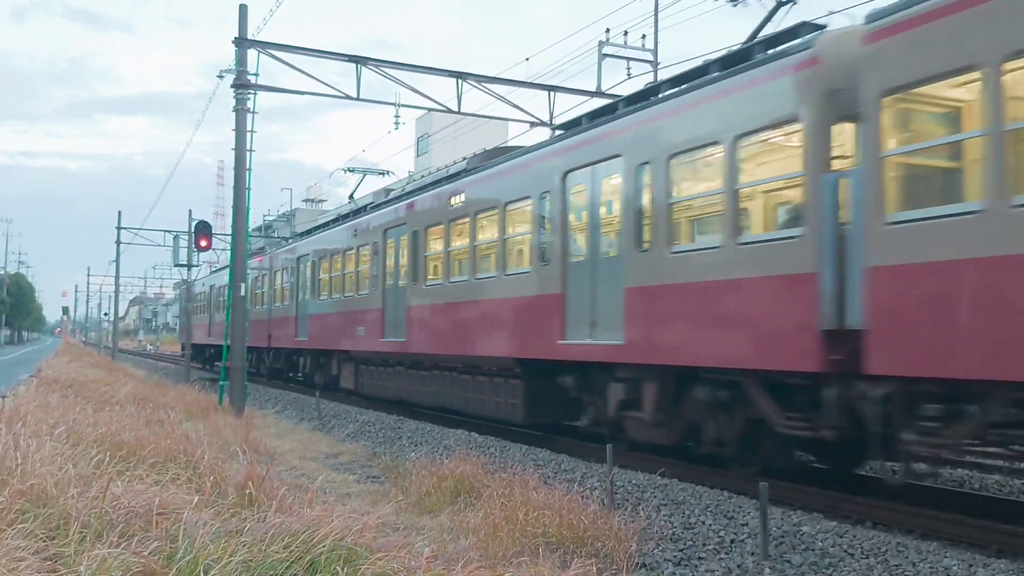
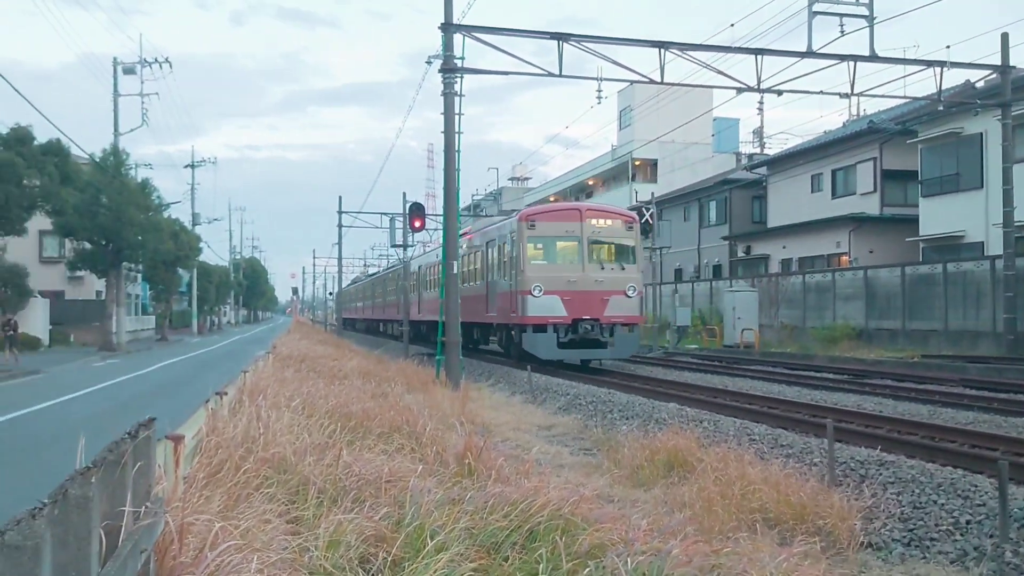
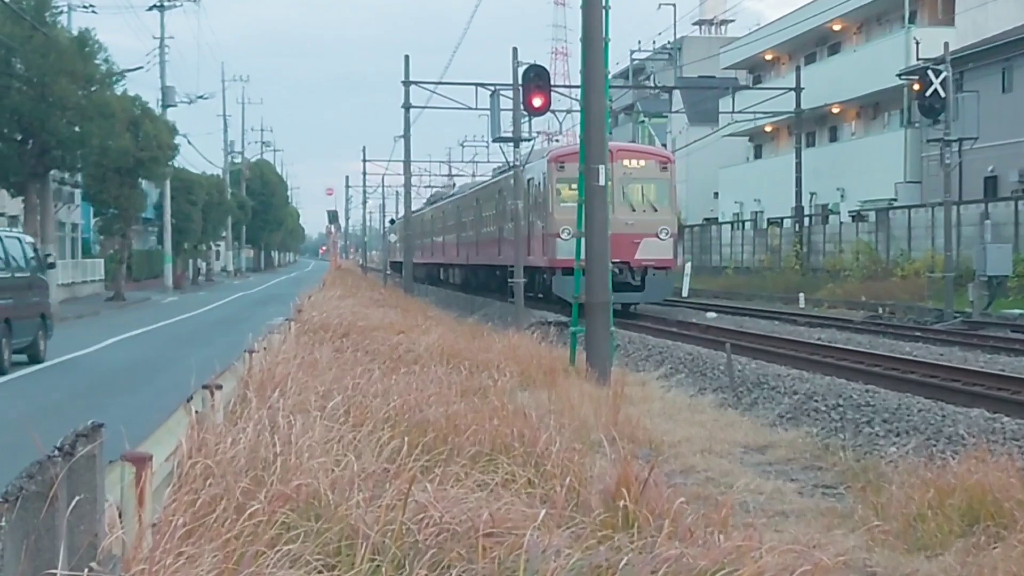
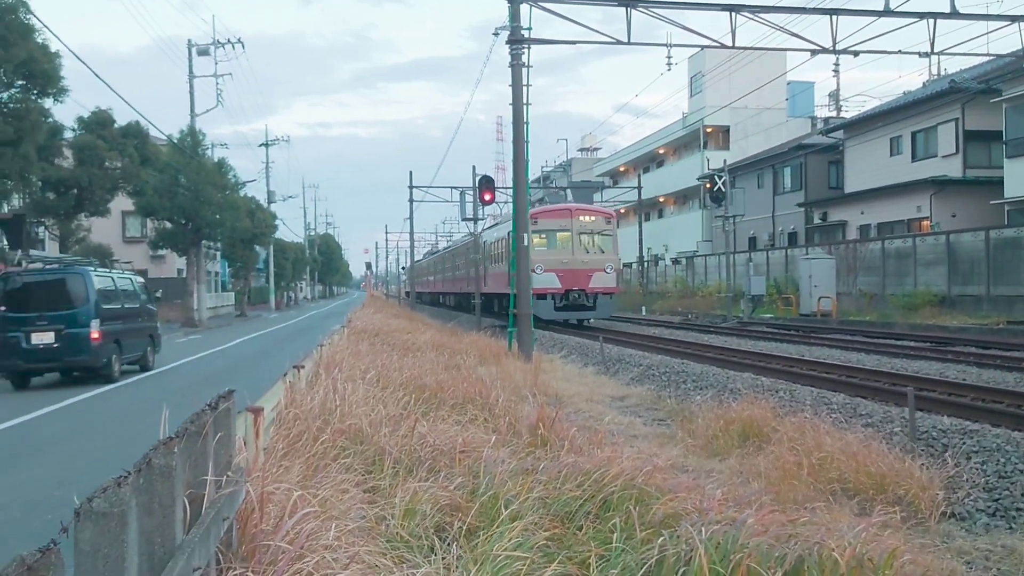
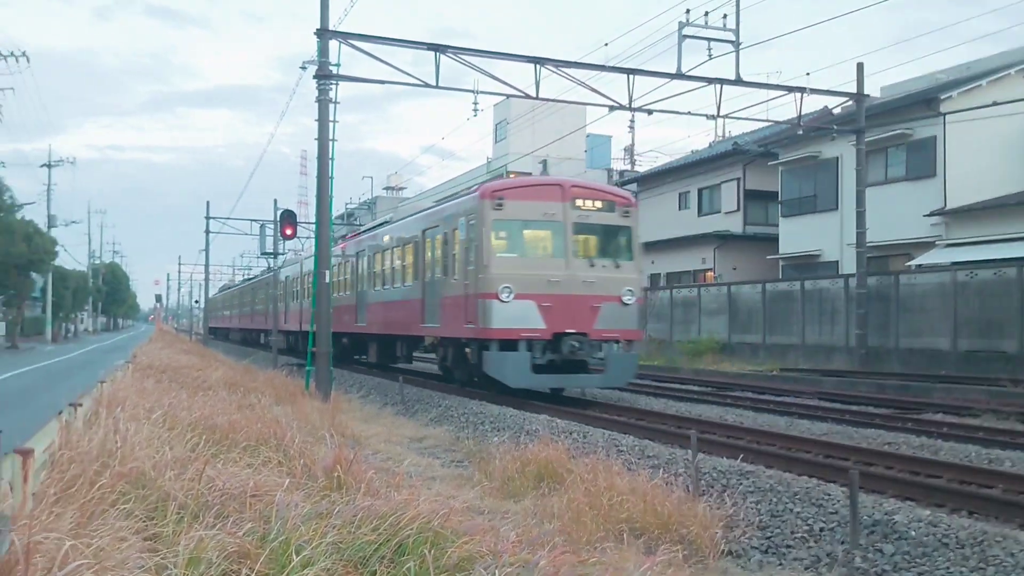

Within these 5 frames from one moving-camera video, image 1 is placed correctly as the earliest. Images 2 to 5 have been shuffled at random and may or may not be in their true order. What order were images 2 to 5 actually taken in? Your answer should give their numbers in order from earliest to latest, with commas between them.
5, 2, 4, 3
